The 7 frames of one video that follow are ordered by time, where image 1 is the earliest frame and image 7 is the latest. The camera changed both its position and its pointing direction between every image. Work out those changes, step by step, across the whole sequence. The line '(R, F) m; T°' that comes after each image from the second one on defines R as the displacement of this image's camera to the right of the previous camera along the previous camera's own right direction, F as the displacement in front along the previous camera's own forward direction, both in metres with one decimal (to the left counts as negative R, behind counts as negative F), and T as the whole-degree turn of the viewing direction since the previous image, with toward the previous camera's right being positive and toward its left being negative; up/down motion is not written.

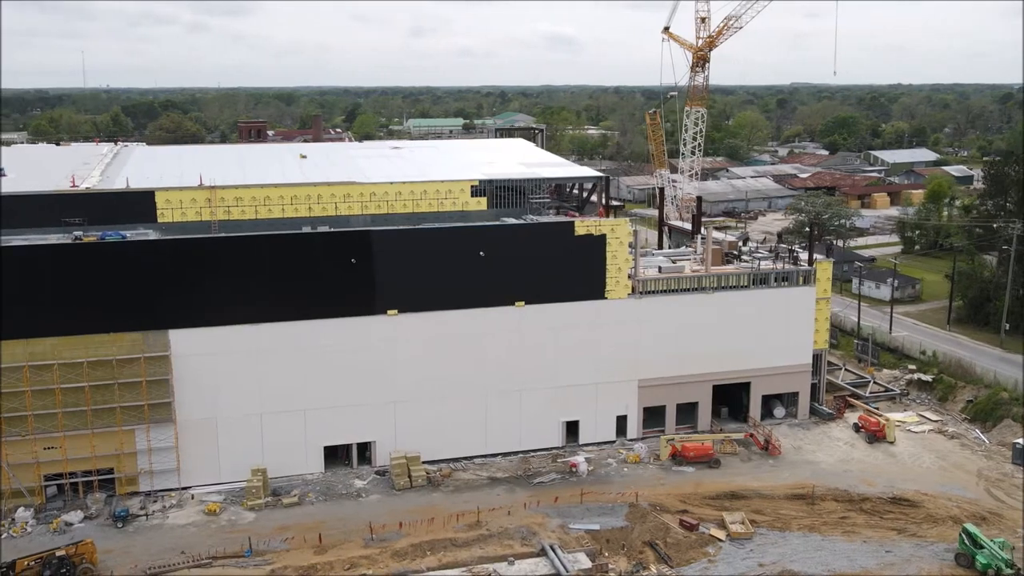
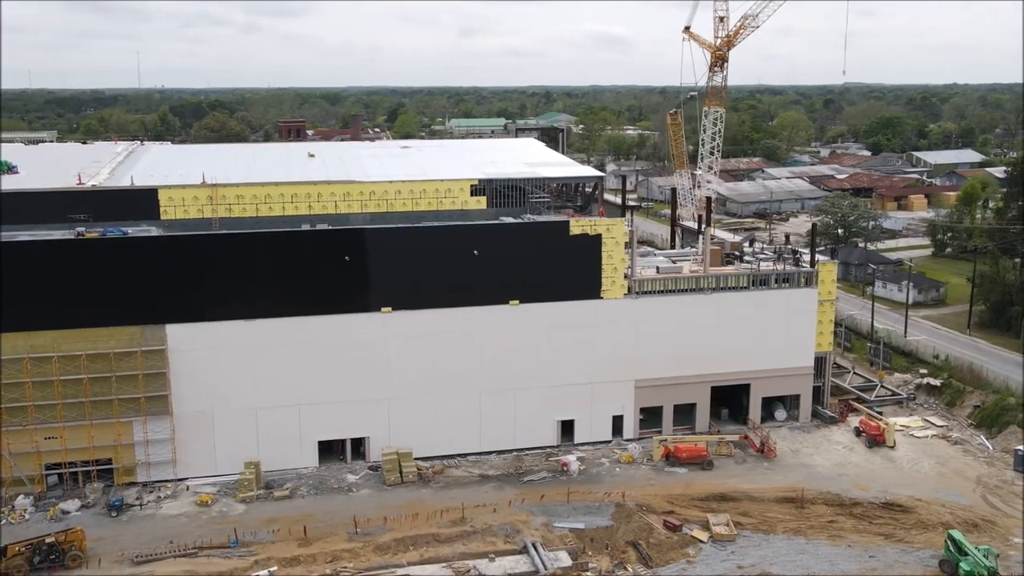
(+1.2, -0.1) m; -2°
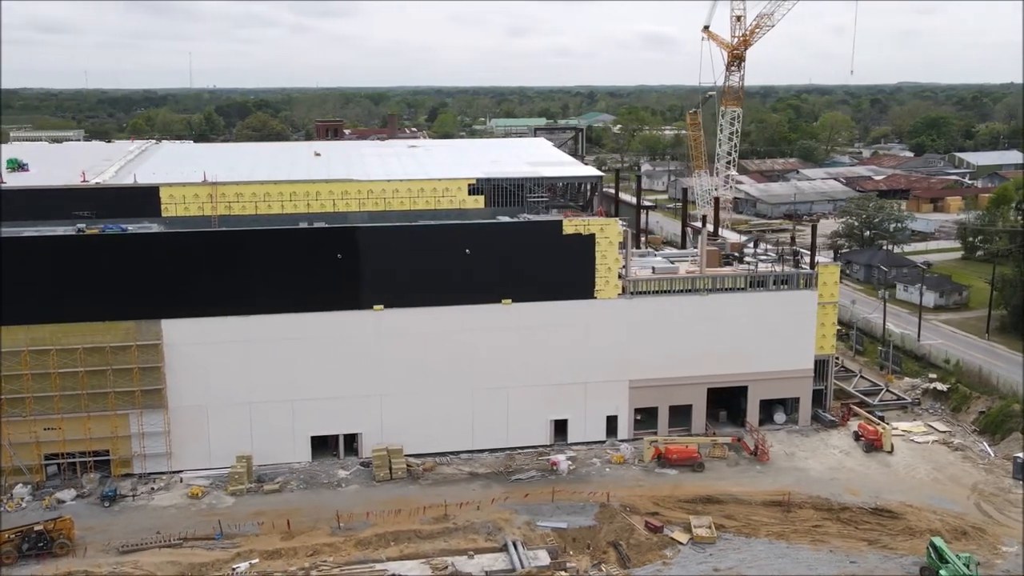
(+1.2, 0.0) m; -2°
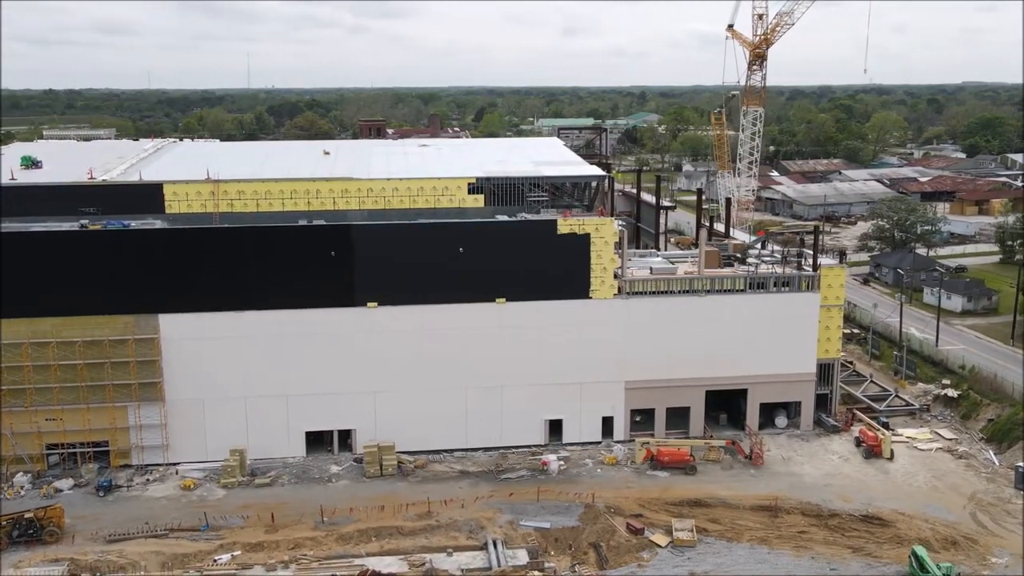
(+1.3, +0.1) m; -3°
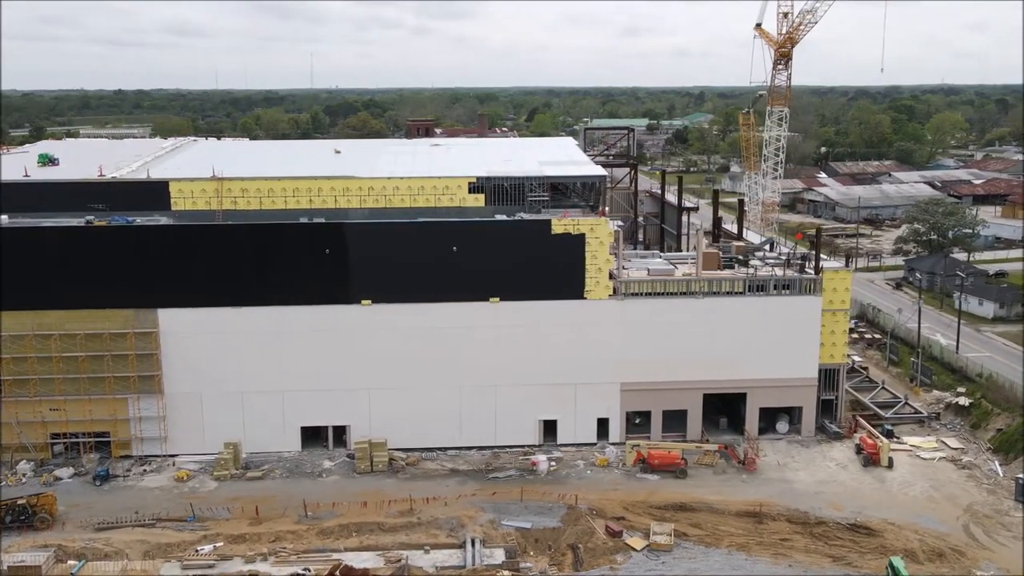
(+1.4, 0.0) m; -3°
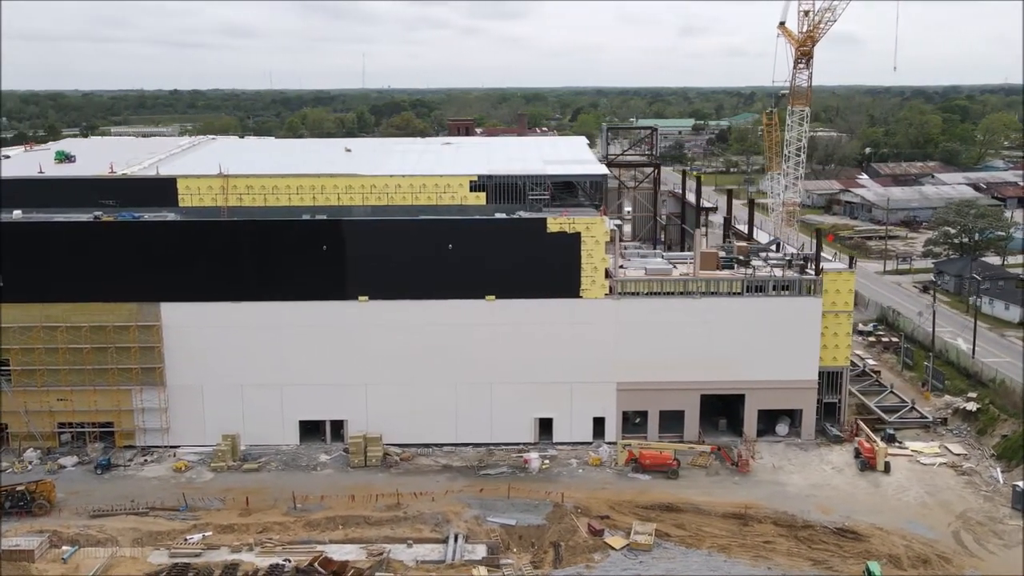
(+1.2, -0.1) m; -3°
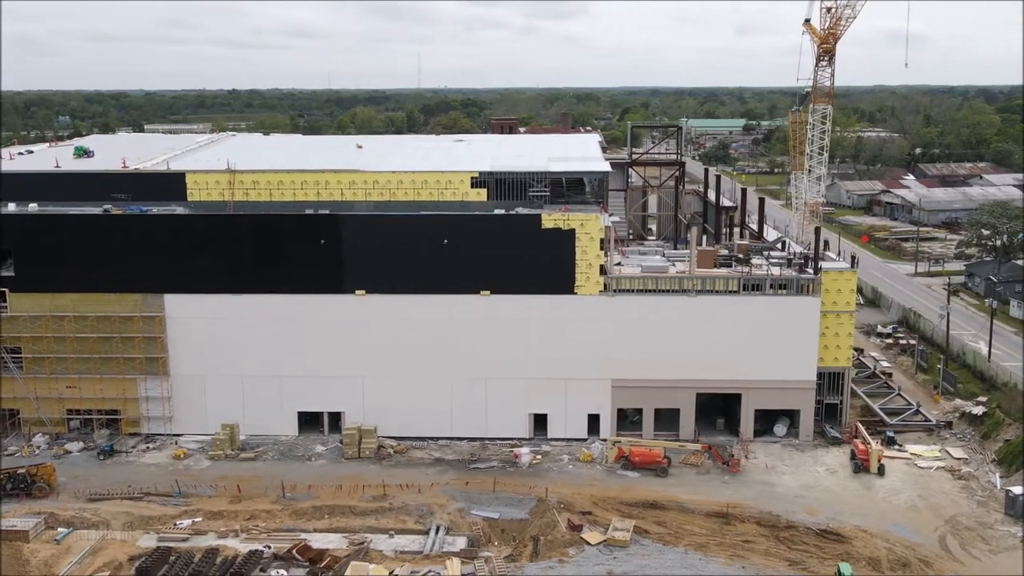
(+1.3, -0.1) m; -3°
